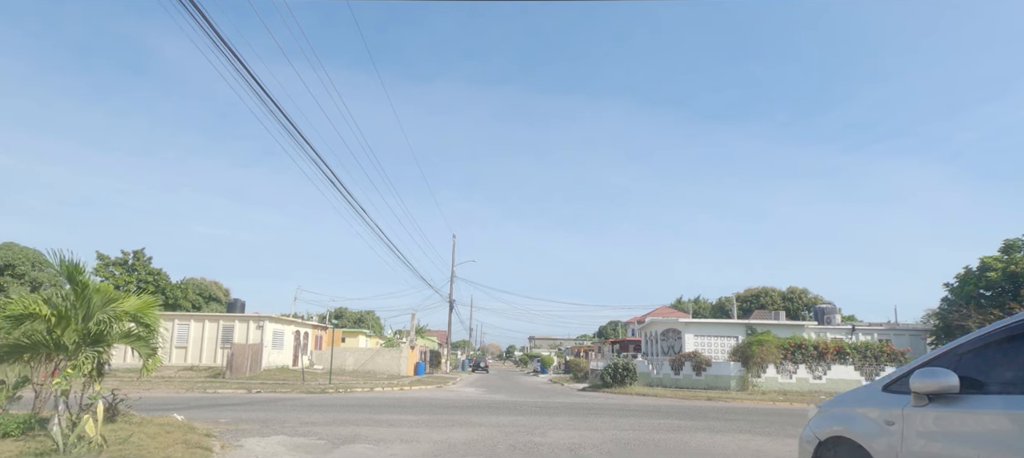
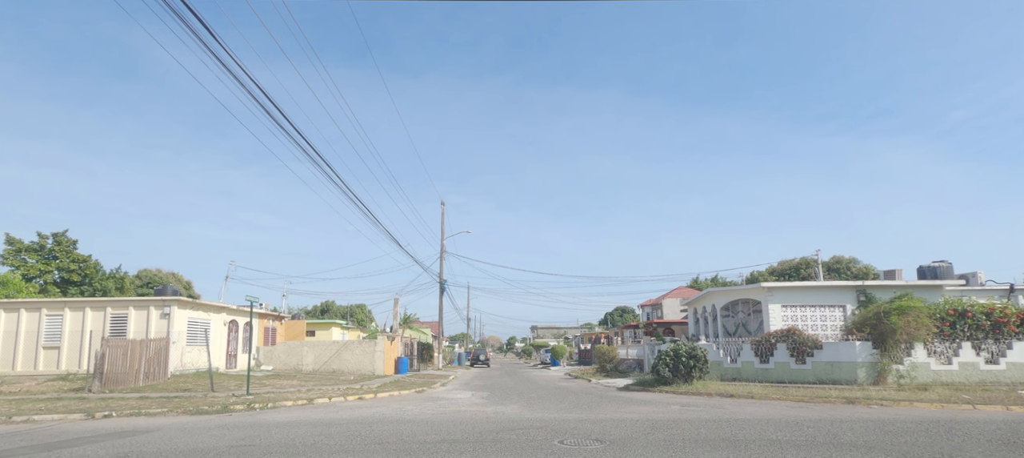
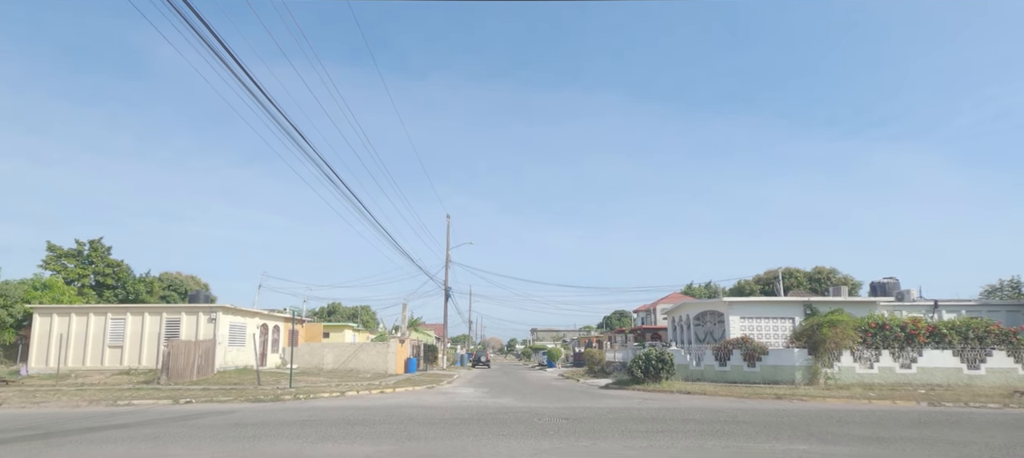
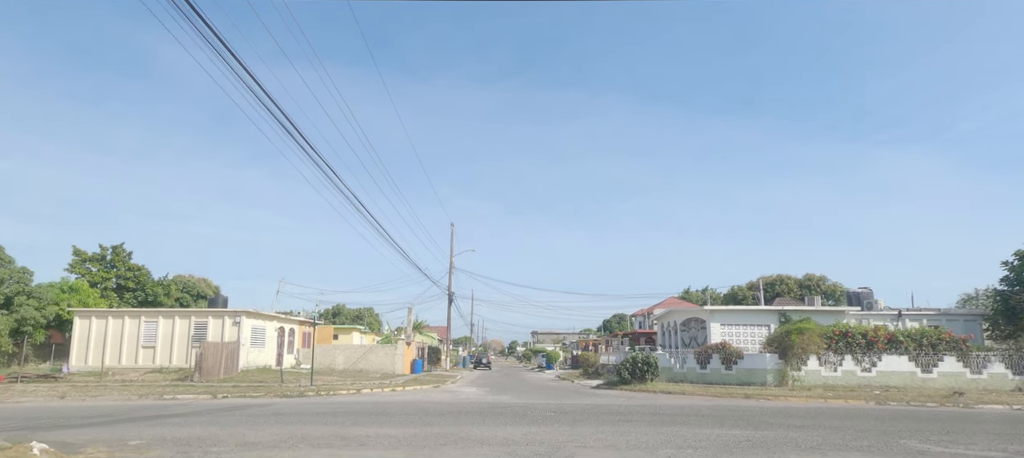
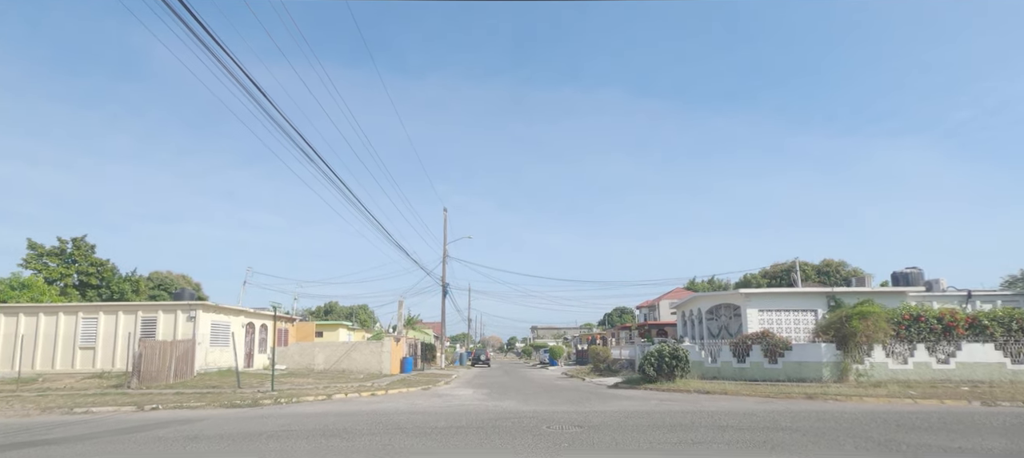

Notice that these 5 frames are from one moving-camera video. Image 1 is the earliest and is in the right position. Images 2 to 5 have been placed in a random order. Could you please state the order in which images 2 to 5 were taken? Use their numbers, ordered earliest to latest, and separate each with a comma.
4, 3, 5, 2
